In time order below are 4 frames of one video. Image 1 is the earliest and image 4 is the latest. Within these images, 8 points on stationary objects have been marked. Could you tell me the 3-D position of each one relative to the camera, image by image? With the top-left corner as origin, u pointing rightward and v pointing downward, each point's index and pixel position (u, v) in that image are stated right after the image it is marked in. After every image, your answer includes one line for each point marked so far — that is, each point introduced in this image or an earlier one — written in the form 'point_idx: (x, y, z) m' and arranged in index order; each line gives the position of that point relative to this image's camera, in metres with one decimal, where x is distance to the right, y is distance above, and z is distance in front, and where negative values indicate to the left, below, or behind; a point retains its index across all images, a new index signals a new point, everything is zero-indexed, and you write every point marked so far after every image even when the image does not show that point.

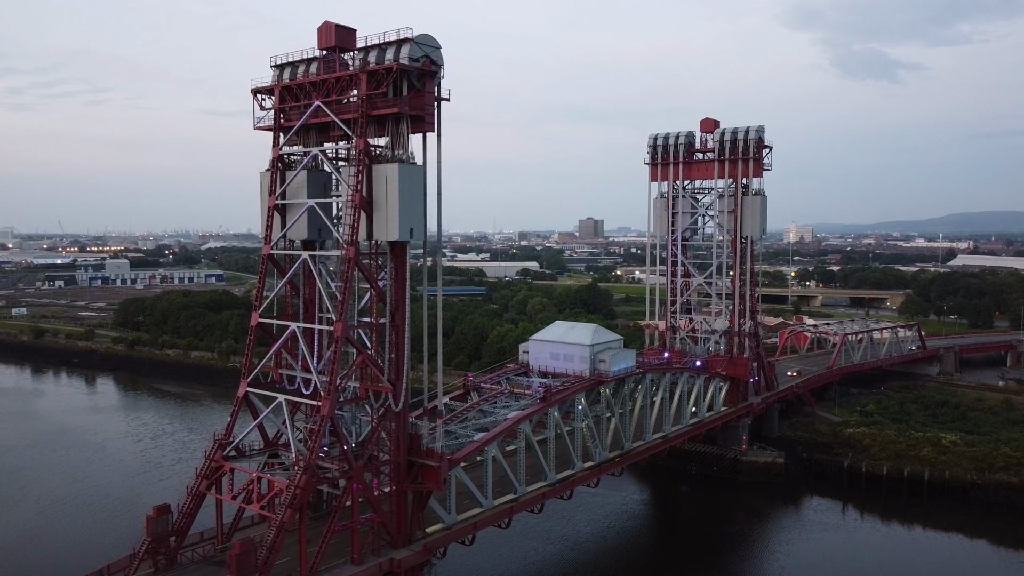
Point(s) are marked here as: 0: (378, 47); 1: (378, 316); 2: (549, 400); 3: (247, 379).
0: (-2.2, +4.0, +12.8) m
1: (-2.2, -0.5, +12.8) m
2: (+0.8, -2.4, +16.7) m
3: (-4.6, -1.6, +13.4) m
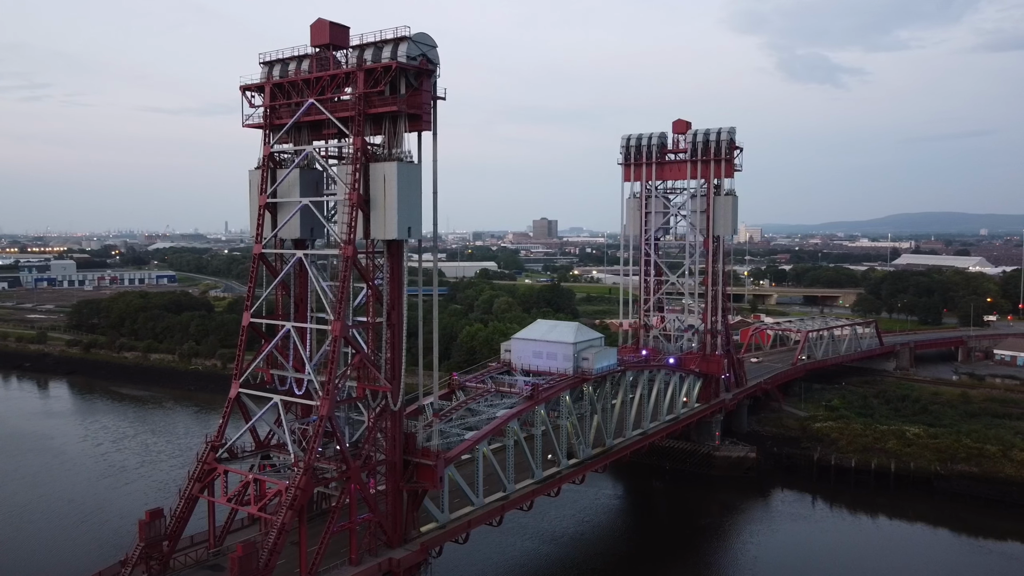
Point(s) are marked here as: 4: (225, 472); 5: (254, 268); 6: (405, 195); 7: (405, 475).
0: (-2.3, +4.0, +12.7) m
1: (-2.3, -0.5, +12.7) m
2: (+0.5, -2.4, +16.8) m
3: (-4.7, -1.6, +13.3) m
4: (-4.7, -3.0, +12.7) m
5: (-4.4, +0.3, +13.2) m
6: (-1.7, +1.5, +12.4) m
7: (-1.8, -3.2, +13.3) m
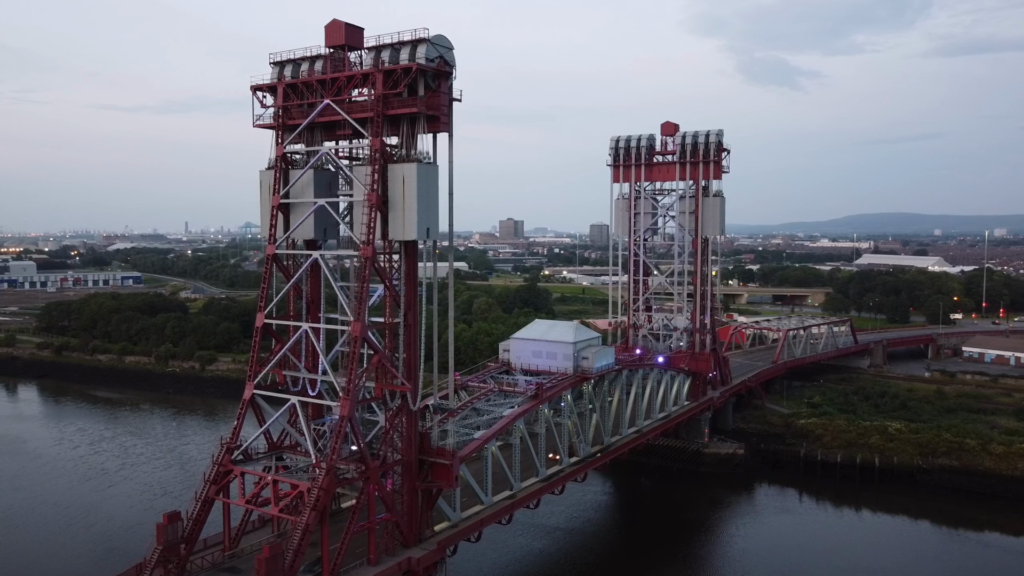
0: (-2.0, +4.0, +12.8) m
1: (-2.0, -0.5, +12.8) m
2: (+0.6, -2.4, +17.0) m
3: (-4.4, -1.6, +13.2) m
4: (-4.4, -3.0, +12.6) m
5: (-4.2, +0.3, +13.2) m
6: (-1.4, +1.5, +12.5) m
7: (-1.6, -3.2, +13.4) m
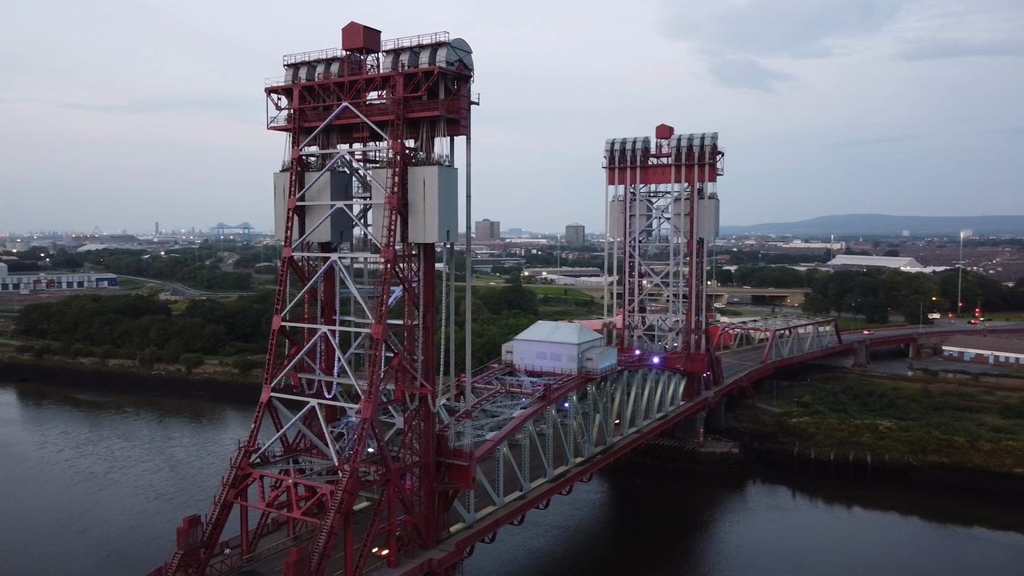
0: (-1.7, +3.9, +12.8) m
1: (-1.7, -0.5, +12.8) m
2: (+0.8, -2.4, +17.1) m
3: (-4.1, -1.6, +13.2) m
4: (-4.1, -3.1, +12.6) m
5: (-3.9, +0.3, +13.2) m
6: (-1.1, +1.4, +12.6) m
7: (-1.3, -3.3, +13.4) m
